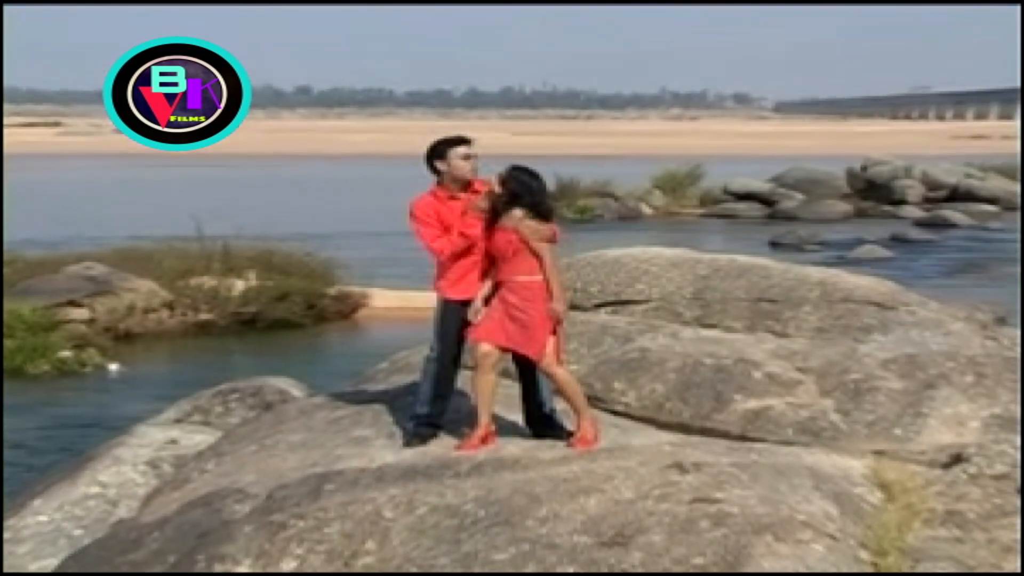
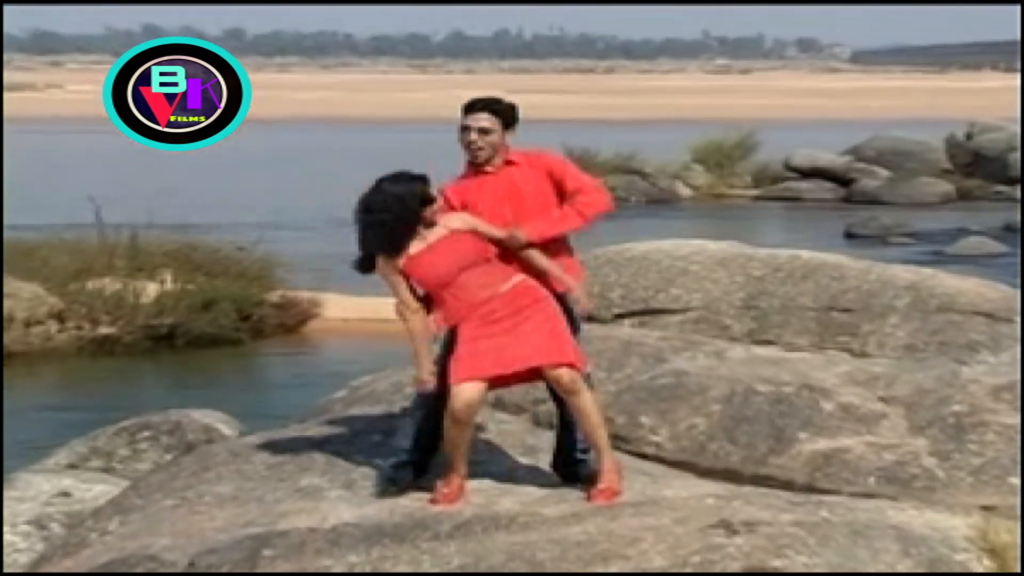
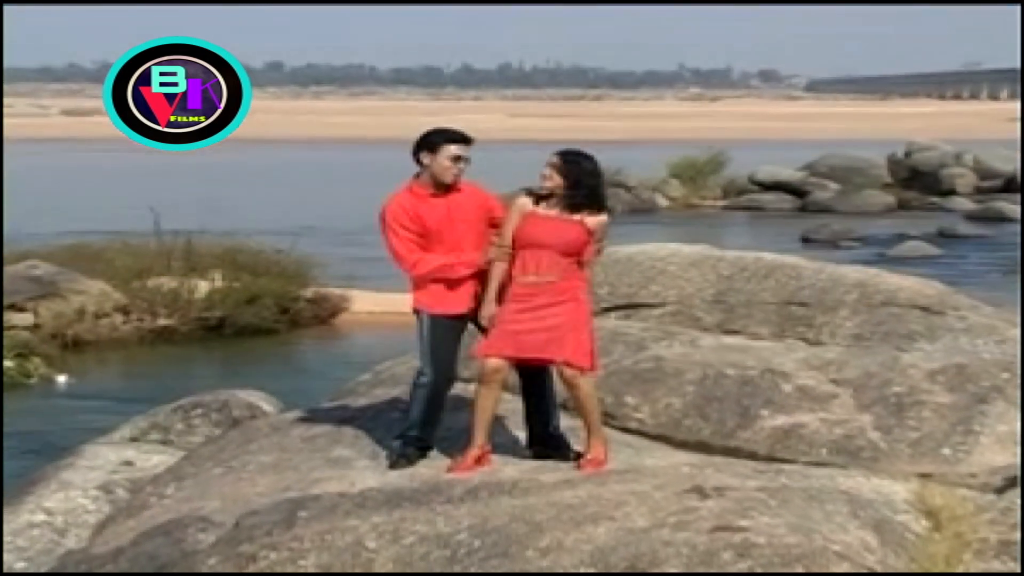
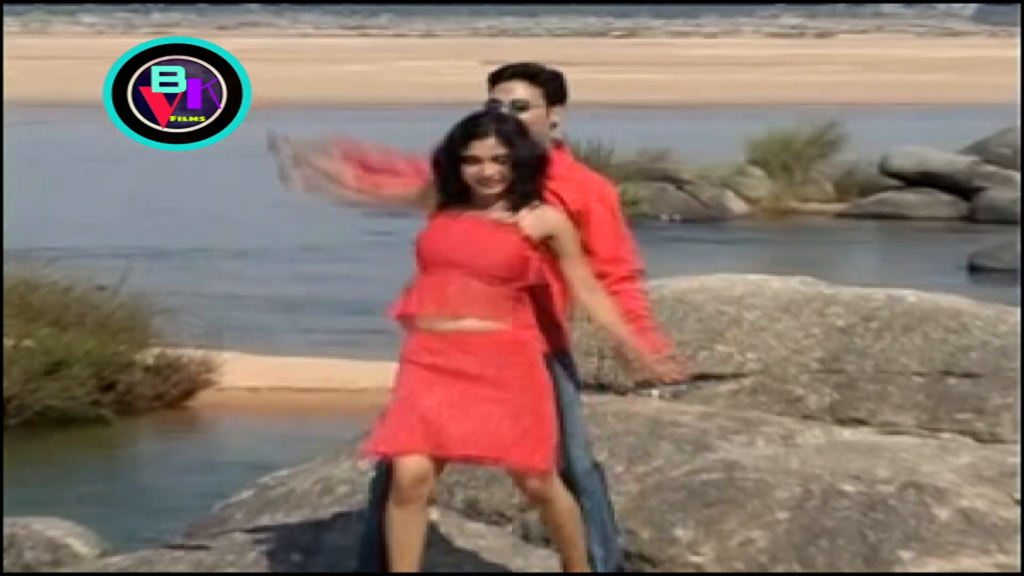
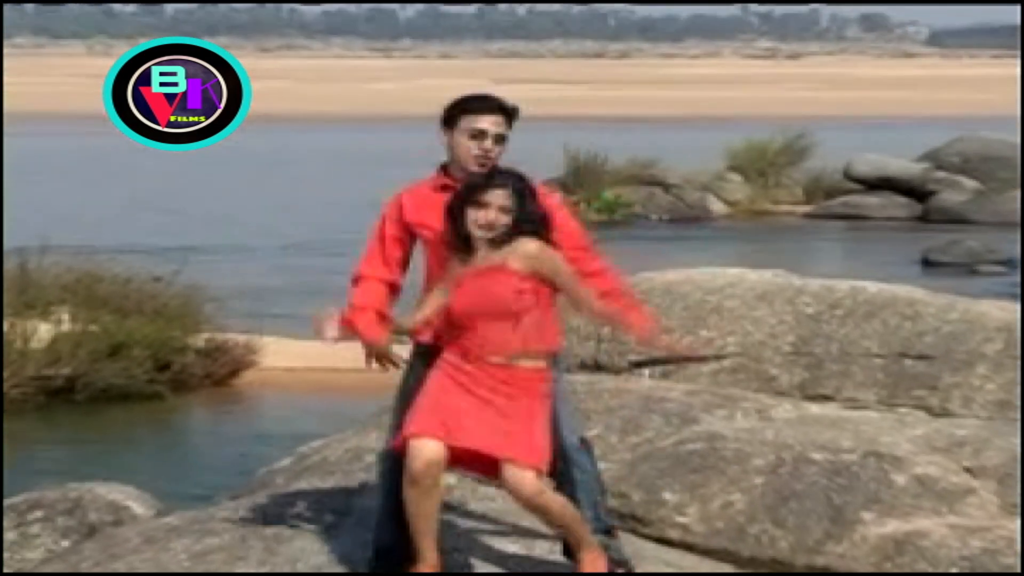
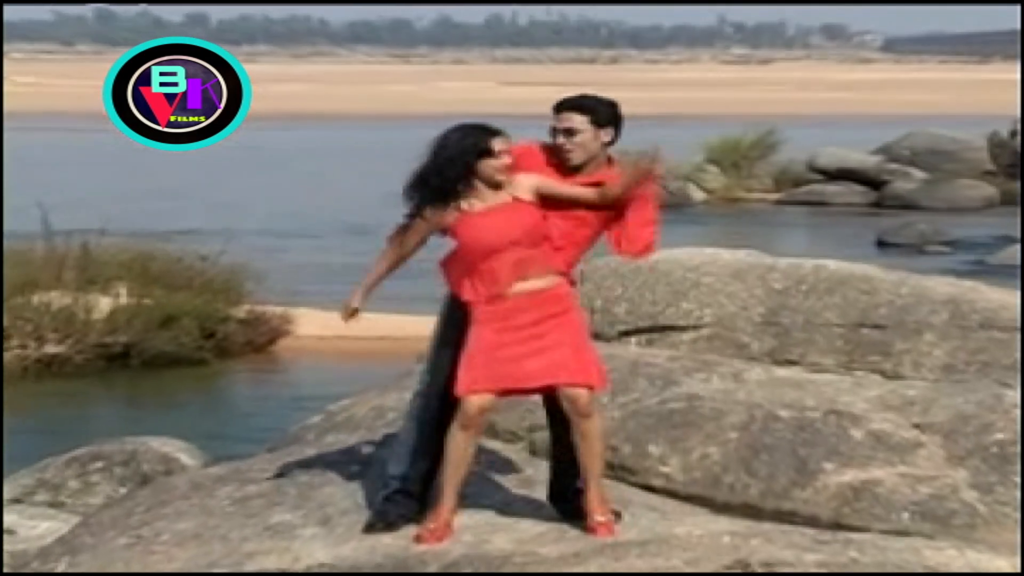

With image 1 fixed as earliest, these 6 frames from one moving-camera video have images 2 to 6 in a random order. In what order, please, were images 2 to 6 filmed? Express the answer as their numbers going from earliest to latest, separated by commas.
3, 2, 6, 5, 4
